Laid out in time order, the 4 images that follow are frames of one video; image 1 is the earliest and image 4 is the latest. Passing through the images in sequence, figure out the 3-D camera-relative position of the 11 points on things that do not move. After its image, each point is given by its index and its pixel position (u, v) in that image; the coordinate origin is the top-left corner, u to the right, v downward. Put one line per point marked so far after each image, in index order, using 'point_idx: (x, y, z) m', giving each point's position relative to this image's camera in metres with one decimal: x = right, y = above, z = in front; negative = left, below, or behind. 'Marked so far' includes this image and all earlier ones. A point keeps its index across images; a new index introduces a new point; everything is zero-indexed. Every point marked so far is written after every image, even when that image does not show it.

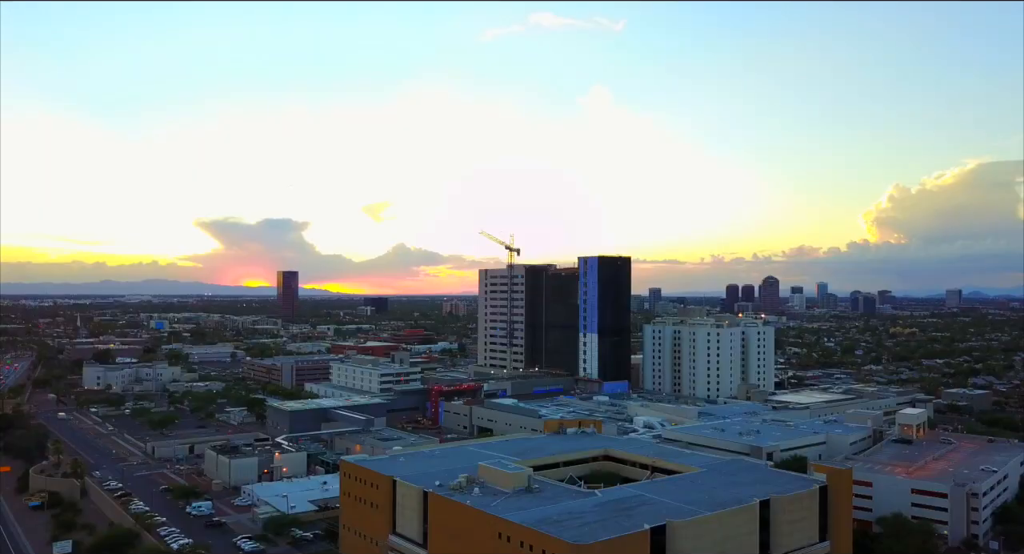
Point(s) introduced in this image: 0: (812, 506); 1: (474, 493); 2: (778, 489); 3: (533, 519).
0: (+7.7, -5.9, +18.9) m
1: (-1.0, -5.5, +18.6) m
2: (+6.9, -5.5, +19.0) m
3: (+0.5, -5.5, +16.5) m
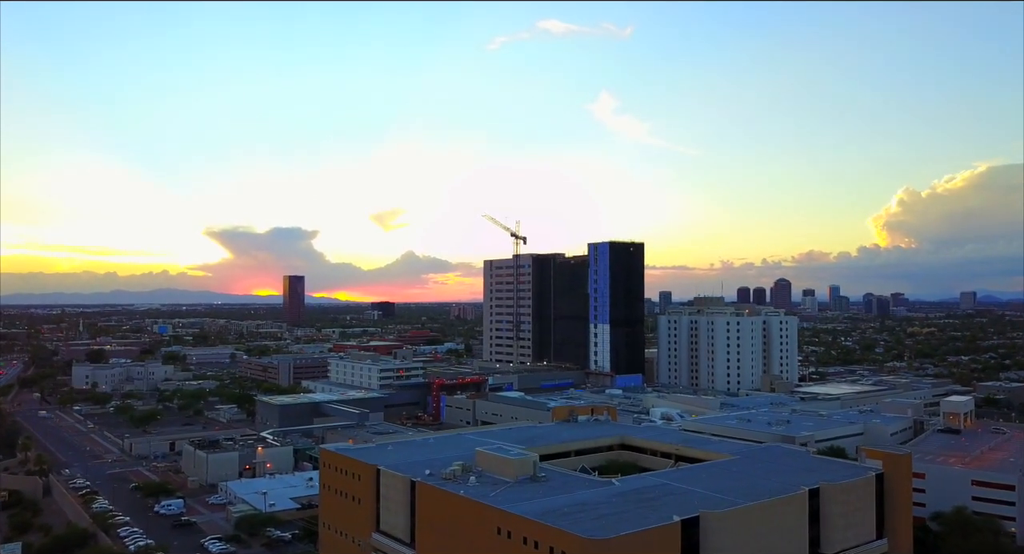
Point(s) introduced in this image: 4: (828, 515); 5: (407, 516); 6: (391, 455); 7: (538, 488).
0: (+7.8, -4.8, +16.0) m
1: (-0.9, -4.5, +15.9) m
2: (+6.9, -4.4, +16.1) m
3: (+0.5, -4.4, +13.8) m
4: (+6.6, -5.0, +15.3) m
5: (-2.3, -5.3, +16.2) m
6: (-3.1, -4.6, +18.8) m
7: (+0.6, -4.5, +15.6) m
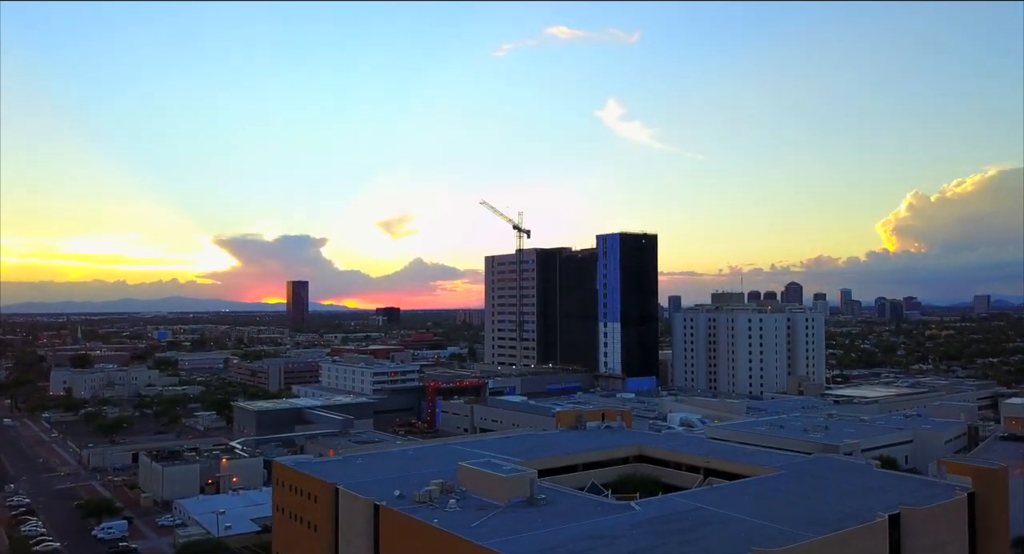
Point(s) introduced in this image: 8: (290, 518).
0: (+7.6, -4.2, +12.5) m
1: (-1.1, -3.9, +12.5) m
2: (+6.8, -3.8, +12.6) m
3: (+0.3, -3.8, +10.3) m
4: (+6.5, -4.4, +11.8) m
5: (-2.5, -4.7, +12.7) m
6: (-3.3, -4.1, +15.4) m
7: (+0.4, -3.9, +12.1) m
8: (-4.6, -5.0, +15.2) m
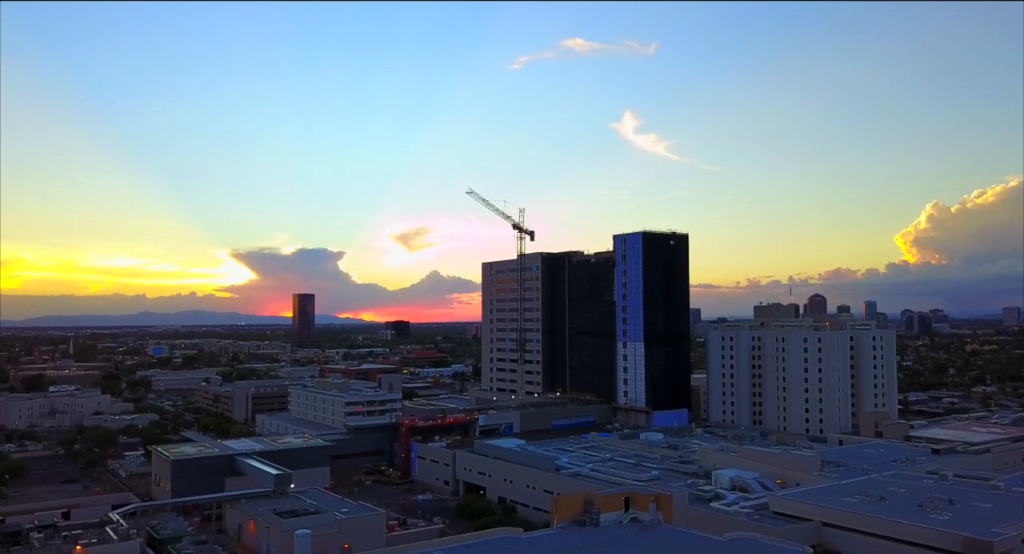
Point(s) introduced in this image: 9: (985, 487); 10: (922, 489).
0: (+6.9, -4.1, +4.7) m
1: (-1.8, -3.9, +4.9) m
2: (+6.1, -3.8, +4.9) m
3: (-0.5, -3.7, +2.7) m
4: (+5.7, -4.3, +4.1) m
5: (-3.2, -4.7, +5.2) m
6: (-3.9, -4.1, +7.9) m
7: (-0.3, -3.9, +4.5) m
8: (-5.3, -5.0, +7.7) m
9: (+12.2, -5.4, +18.8) m
10: (+10.5, -5.4, +18.6) m
